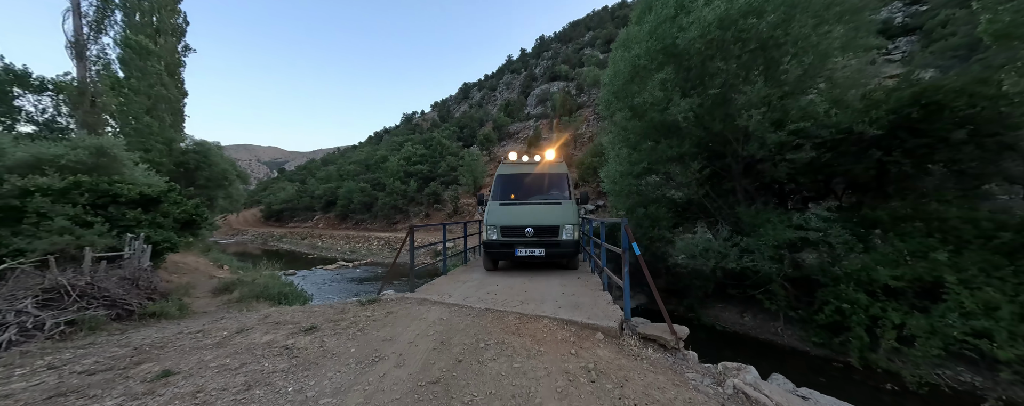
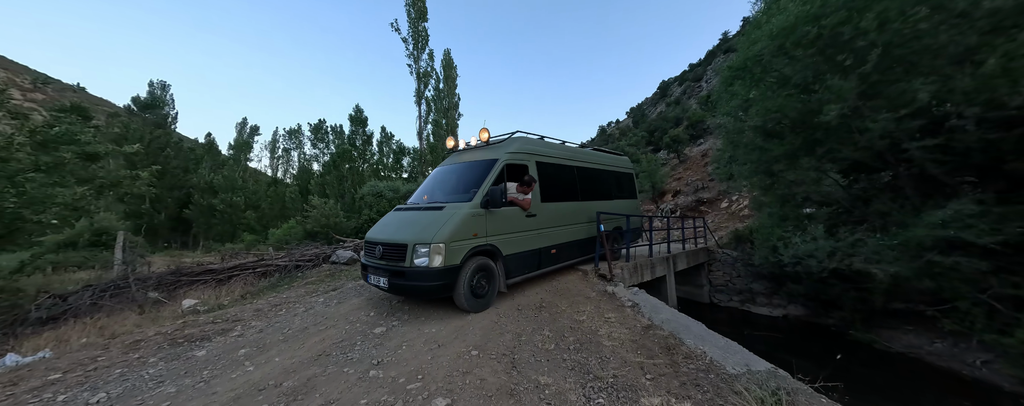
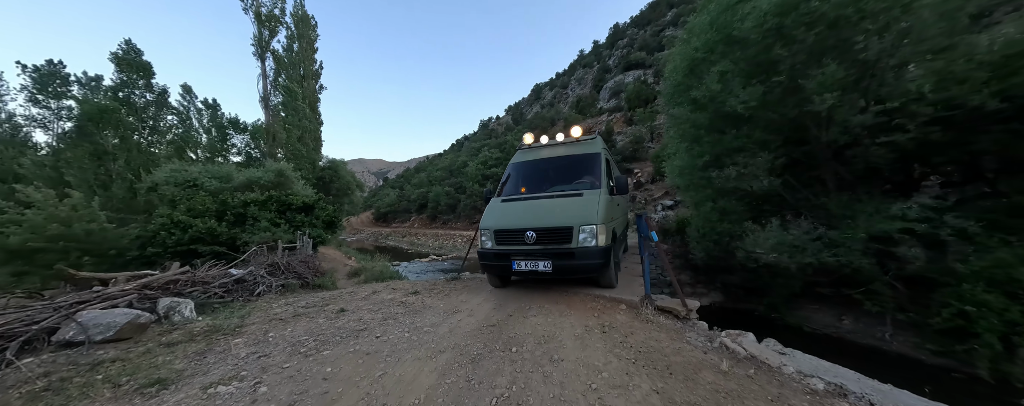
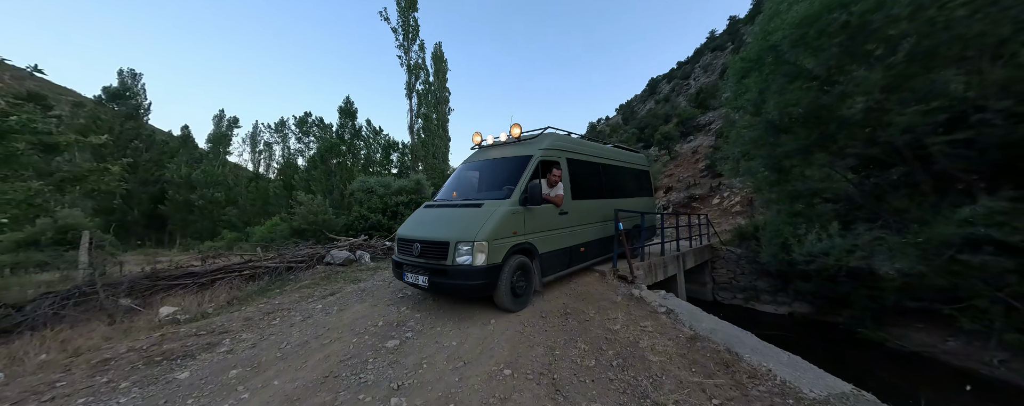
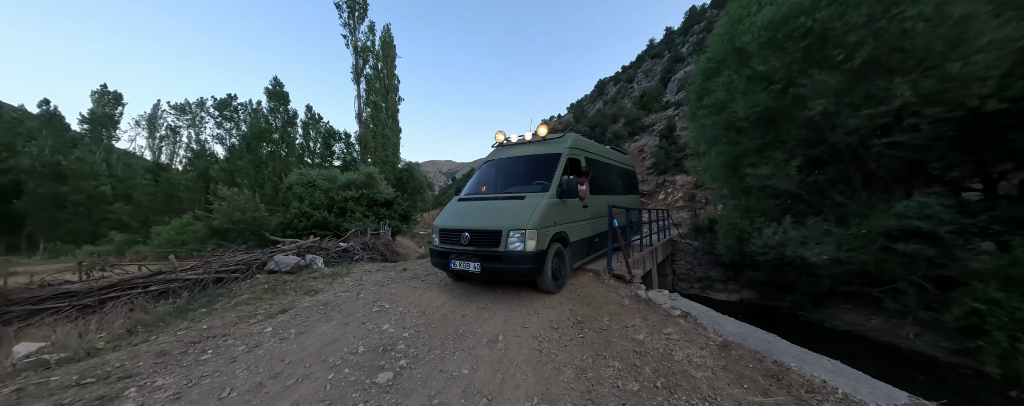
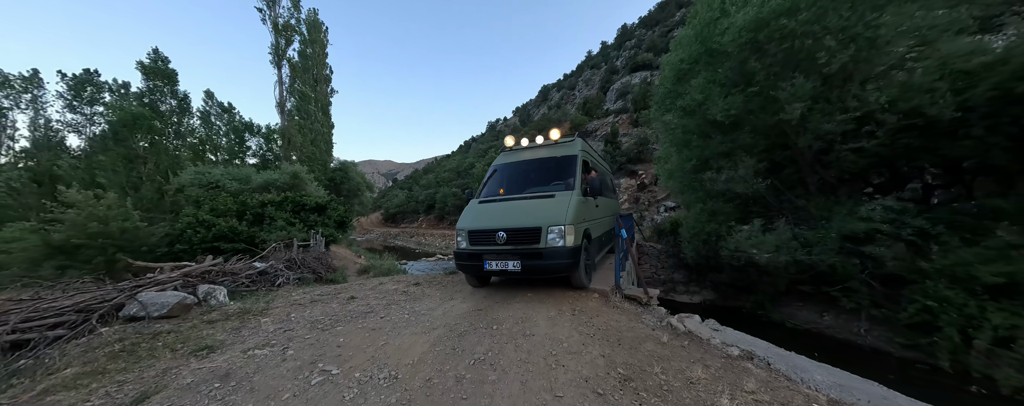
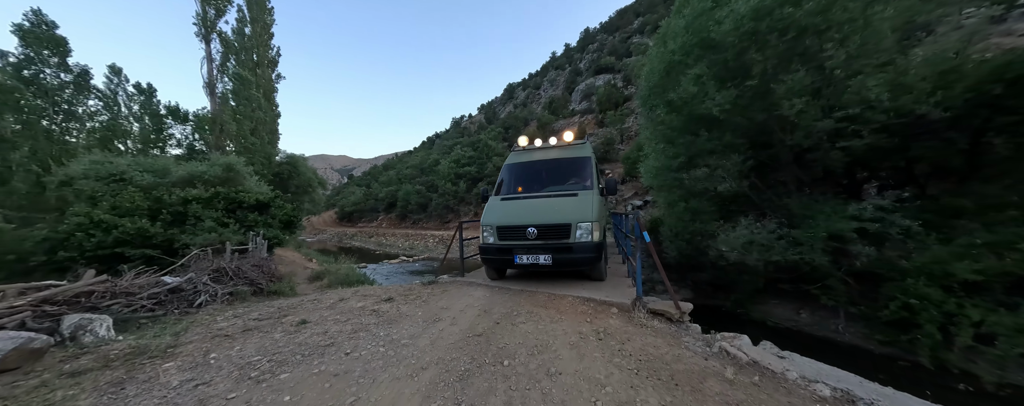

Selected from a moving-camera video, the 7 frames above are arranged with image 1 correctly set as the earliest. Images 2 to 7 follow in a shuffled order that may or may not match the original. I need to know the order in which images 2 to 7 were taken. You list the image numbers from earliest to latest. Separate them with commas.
7, 3, 6, 5, 4, 2
